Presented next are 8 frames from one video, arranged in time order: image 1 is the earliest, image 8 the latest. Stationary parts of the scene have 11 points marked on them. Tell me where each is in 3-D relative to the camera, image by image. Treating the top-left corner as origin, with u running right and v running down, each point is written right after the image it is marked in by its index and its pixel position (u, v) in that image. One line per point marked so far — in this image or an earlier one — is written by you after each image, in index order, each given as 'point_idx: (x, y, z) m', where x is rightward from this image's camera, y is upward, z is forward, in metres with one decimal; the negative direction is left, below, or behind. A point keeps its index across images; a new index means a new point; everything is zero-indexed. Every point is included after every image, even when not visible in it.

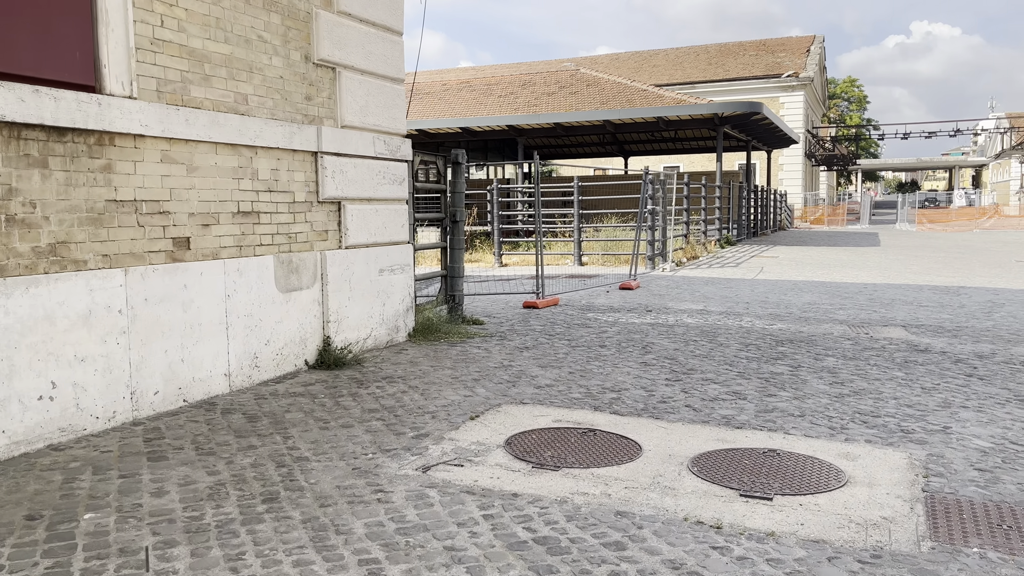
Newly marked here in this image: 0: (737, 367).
0: (+1.6, -0.6, +5.8) m
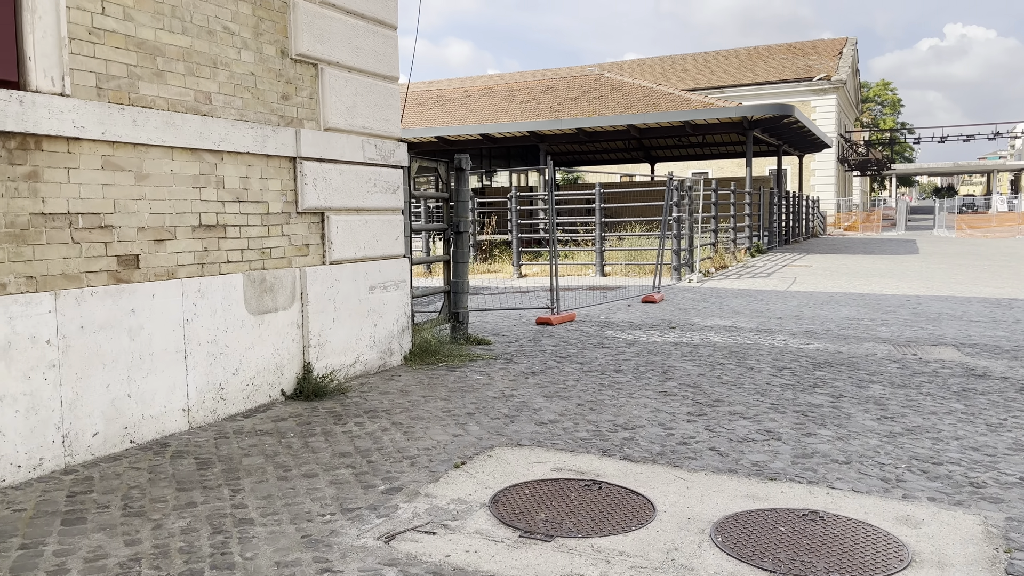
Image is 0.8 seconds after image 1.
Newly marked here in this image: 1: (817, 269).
0: (+1.6, -0.7, +5.1) m
1: (+6.0, +0.4, +16.4) m
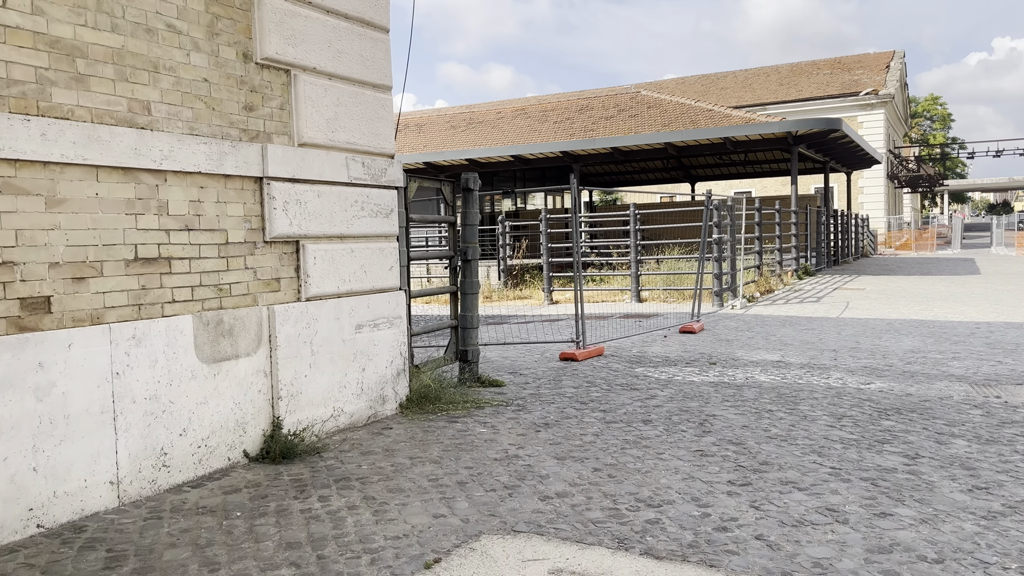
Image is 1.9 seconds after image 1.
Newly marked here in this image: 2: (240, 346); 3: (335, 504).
0: (+1.6, -0.9, +4.2) m
1: (+6.6, -0.1, +15.3) m
2: (-1.4, -0.3, +4.2) m
3: (-0.8, -0.9, +3.6) m
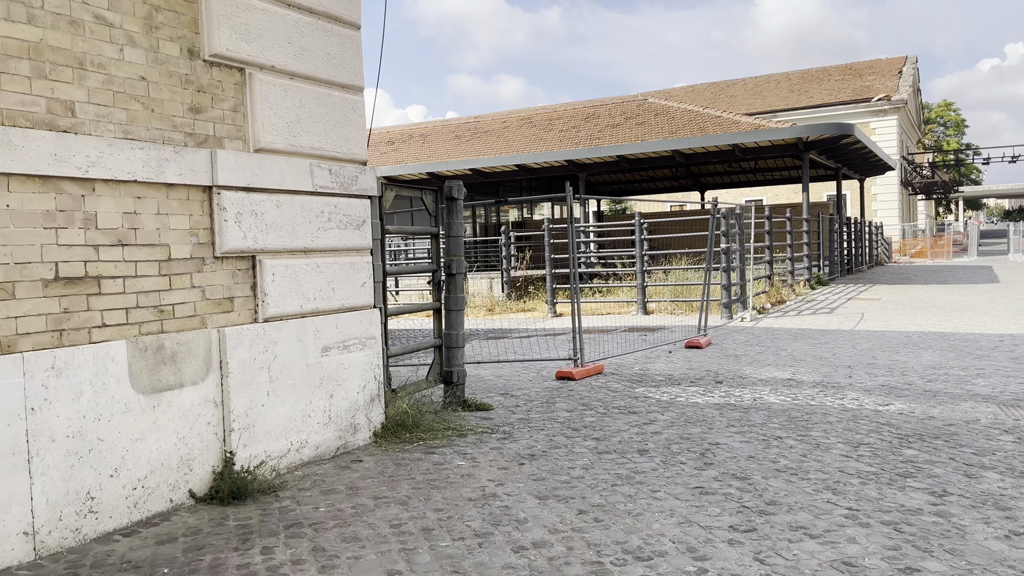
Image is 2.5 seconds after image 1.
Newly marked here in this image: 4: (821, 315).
0: (+1.5, -0.9, +3.7) m
1: (+6.6, -0.2, +14.8) m
2: (-1.5, -0.4, +3.8) m
3: (-0.9, -1.0, +3.1) m
4: (+4.7, -0.4, +12.8) m
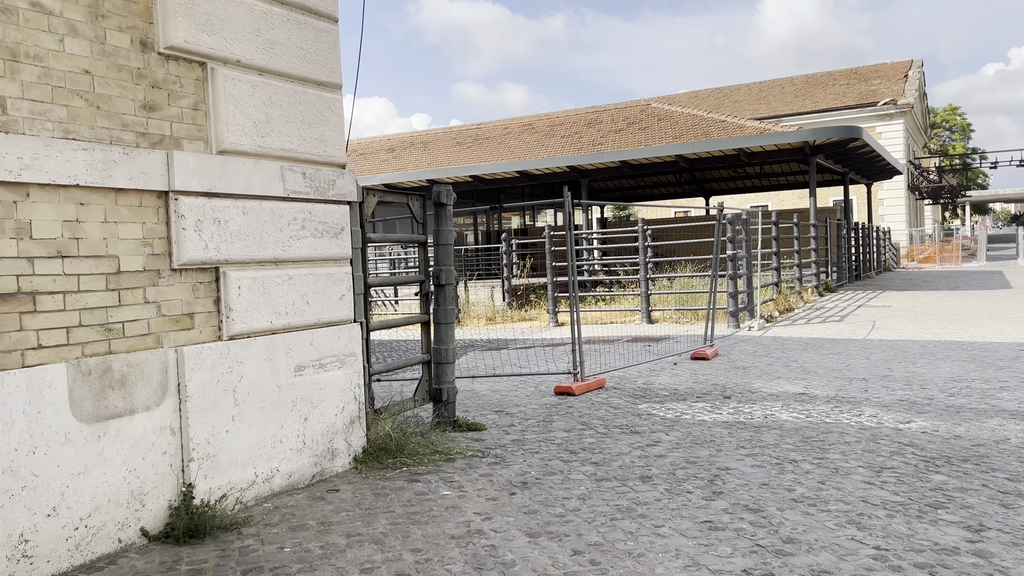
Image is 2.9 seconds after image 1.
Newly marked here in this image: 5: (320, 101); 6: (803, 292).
0: (+1.4, -1.0, +3.3) m
1: (+6.6, -0.4, +14.3) m
2: (-1.5, -0.5, +3.4) m
3: (-0.9, -1.1, +2.8) m
4: (+4.7, -0.5, +12.4) m
5: (-1.0, +1.0, +4.4) m
6: (+5.7, -0.1, +16.4) m
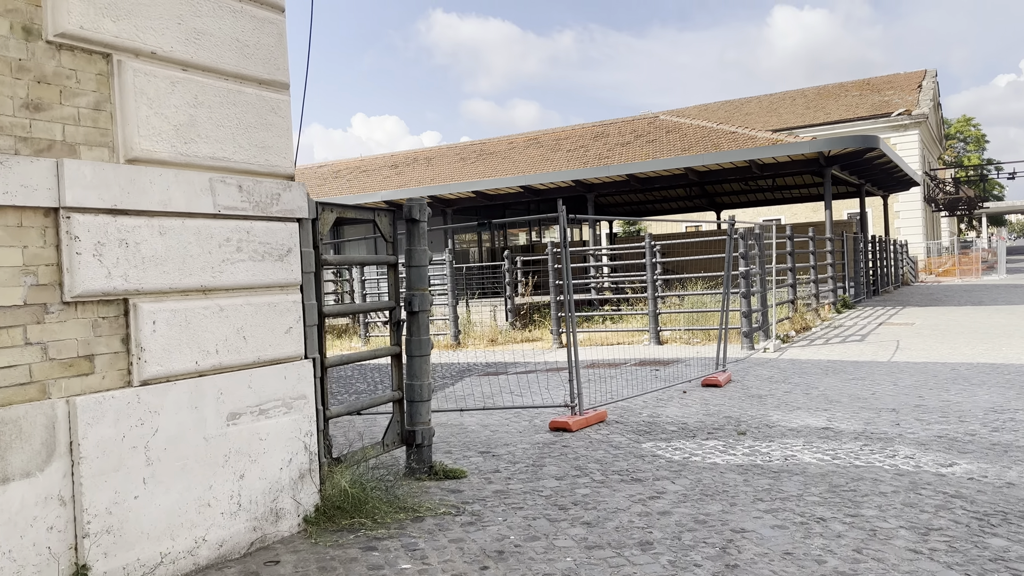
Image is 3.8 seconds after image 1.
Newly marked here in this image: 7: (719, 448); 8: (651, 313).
0: (+1.3, -1.1, +2.6) m
1: (+6.7, -0.6, +13.6) m
2: (-1.7, -0.6, +2.8) m
3: (-1.1, -1.2, +2.1) m
4: (+4.7, -0.8, +11.6) m
5: (-1.1, +0.8, +3.8) m
6: (+5.8, -0.4, +15.6) m
7: (+1.4, -1.1, +5.5) m
8: (+2.3, -0.4, +13.6) m
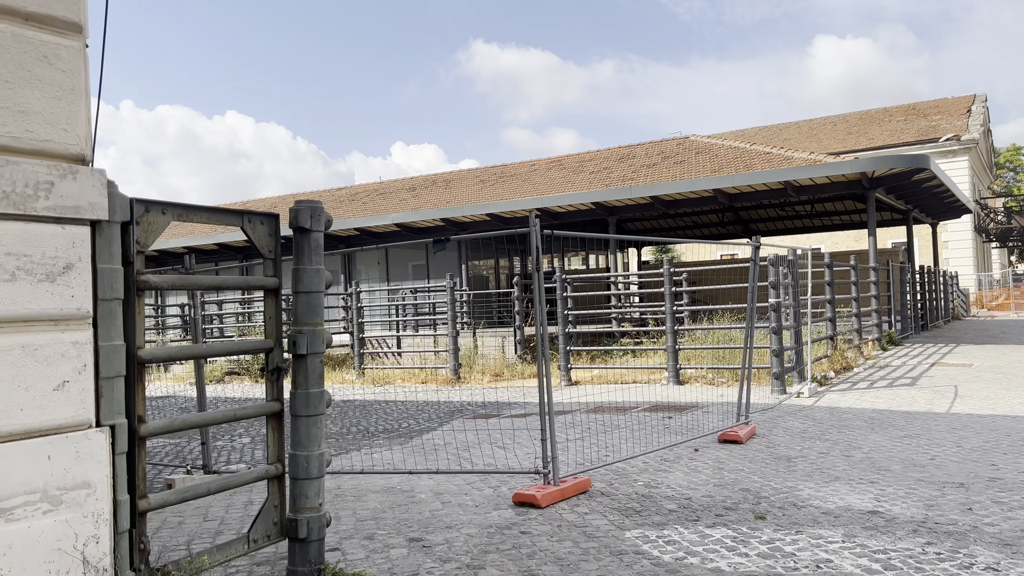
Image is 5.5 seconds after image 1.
0: (+0.9, -1.2, +1.2) m
1: (+6.7, -1.2, +11.9) m
2: (-2.1, -0.6, +1.5) m
3: (-1.5, -1.2, +0.8) m
4: (+4.7, -1.2, +10.1) m
5: (-1.5, +0.7, +2.5) m
6: (+5.9, -1.0, +14.0) m
7: (+1.1, -1.2, +4.1) m
8: (+2.3, -0.9, +12.2) m
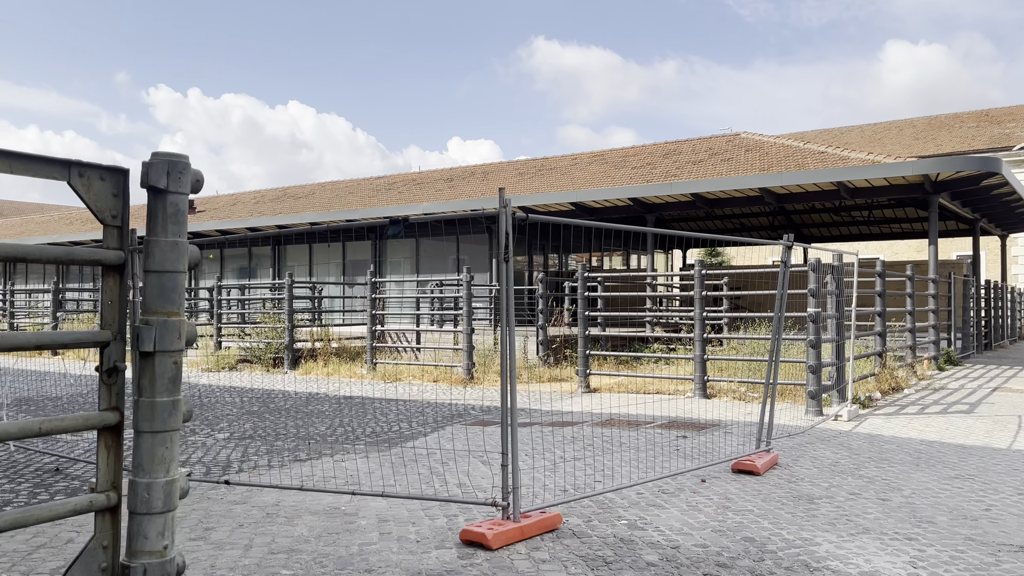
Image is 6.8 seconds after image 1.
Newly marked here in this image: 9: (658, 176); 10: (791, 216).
0: (+0.4, -1.2, +0.3) m
1: (+6.9, -1.4, +10.7) m
2: (-2.5, -0.5, +0.8) m
3: (-2.0, -1.1, +0.1) m
4: (+4.7, -1.4, +8.9) m
5: (-1.8, +0.8, +1.8) m
6: (+6.2, -1.2, +12.8) m
7: (+0.8, -1.3, +3.2) m
8: (+2.5, -0.9, +11.2) m
9: (+3.4, +2.6, +19.6) m
10: (+6.6, +1.7, +19.6) m
